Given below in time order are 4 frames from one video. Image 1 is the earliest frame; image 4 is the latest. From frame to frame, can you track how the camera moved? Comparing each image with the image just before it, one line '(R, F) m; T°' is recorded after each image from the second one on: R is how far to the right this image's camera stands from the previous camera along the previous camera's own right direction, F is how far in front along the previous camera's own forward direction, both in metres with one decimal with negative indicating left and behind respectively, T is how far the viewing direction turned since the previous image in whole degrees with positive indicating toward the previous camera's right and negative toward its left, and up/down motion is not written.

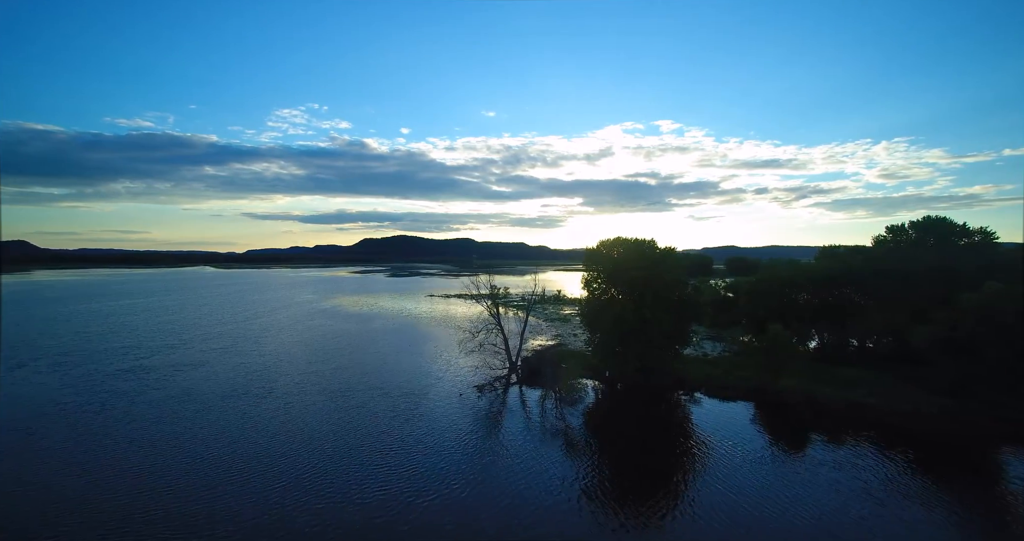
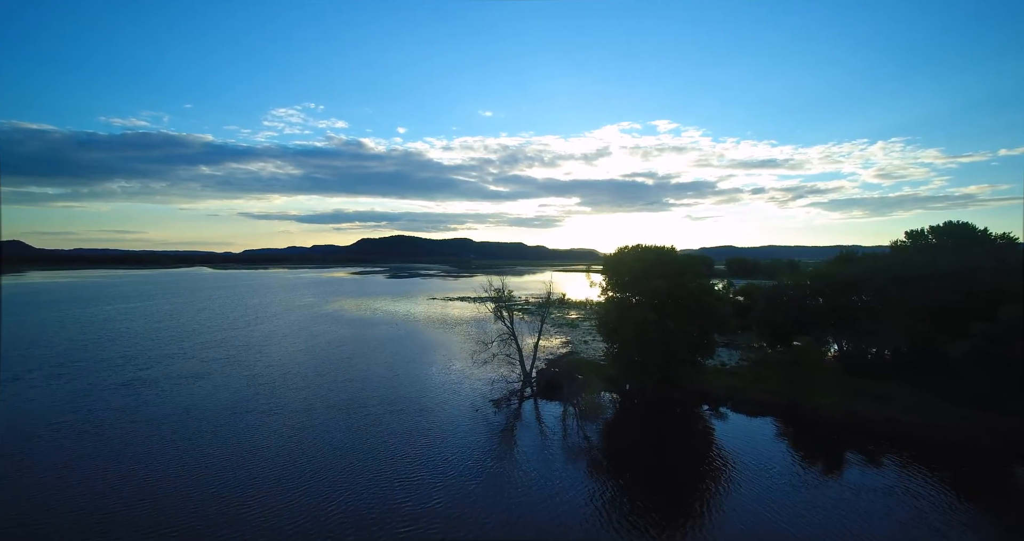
(-0.7, +0.8) m; 0°
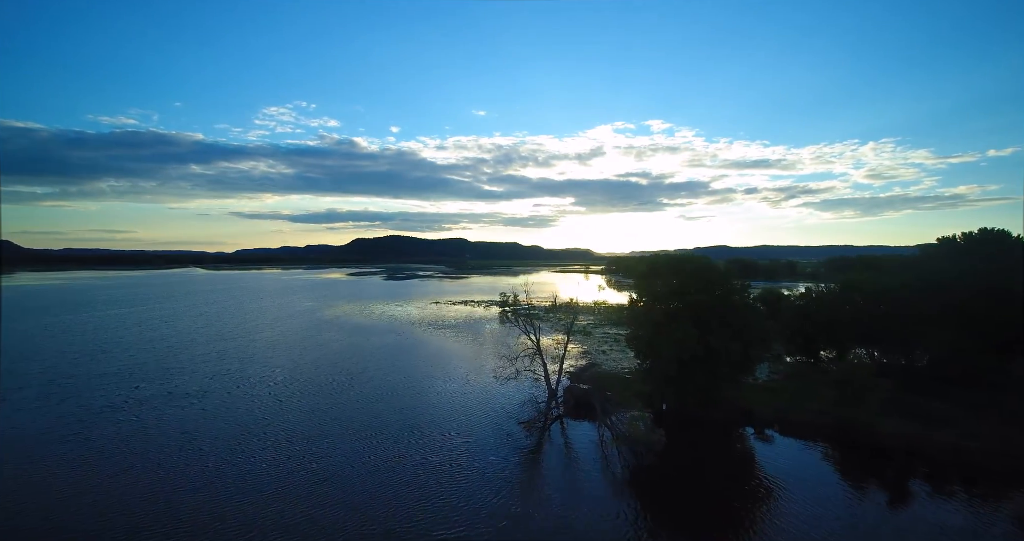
(-1.2, +1.2) m; +1°
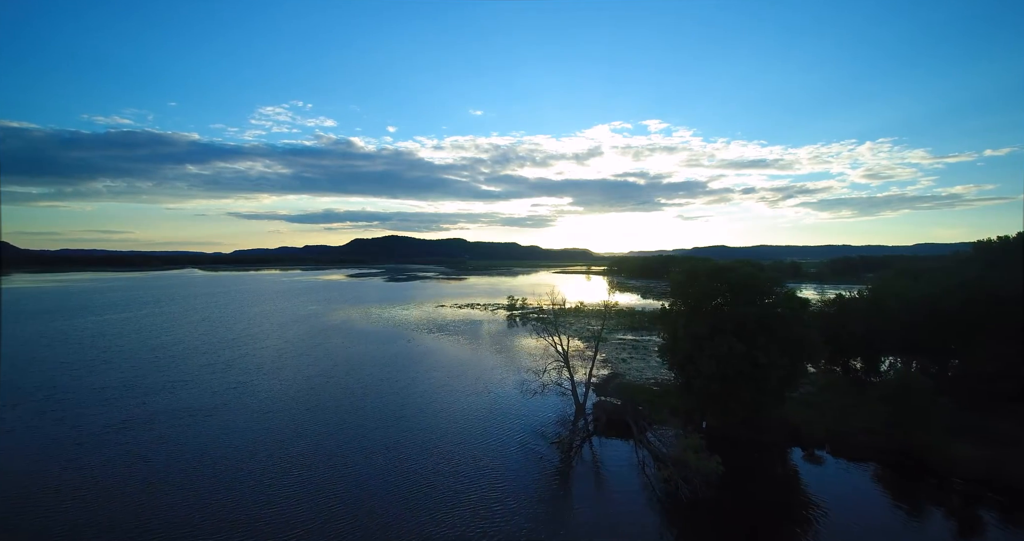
(-1.0, +1.0) m; 0°
